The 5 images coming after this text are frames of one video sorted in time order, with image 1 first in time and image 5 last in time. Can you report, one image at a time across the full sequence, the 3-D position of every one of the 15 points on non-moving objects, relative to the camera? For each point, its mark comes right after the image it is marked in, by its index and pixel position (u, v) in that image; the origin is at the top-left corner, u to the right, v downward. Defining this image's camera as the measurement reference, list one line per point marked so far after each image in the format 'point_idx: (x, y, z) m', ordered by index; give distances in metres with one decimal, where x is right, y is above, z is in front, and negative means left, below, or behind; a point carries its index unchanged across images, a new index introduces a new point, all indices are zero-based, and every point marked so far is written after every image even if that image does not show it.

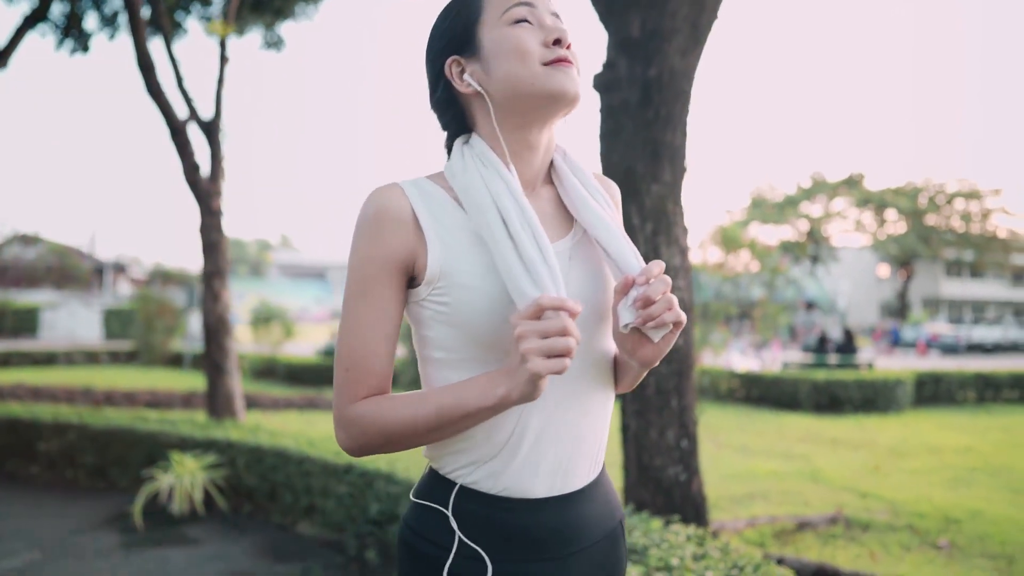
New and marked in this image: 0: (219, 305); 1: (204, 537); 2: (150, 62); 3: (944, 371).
0: (-3.1, -0.2, +8.1) m
1: (-2.2, -1.8, +5.5) m
2: (-3.6, +2.2, +7.7) m
3: (+7.3, -1.4, +13.0) m
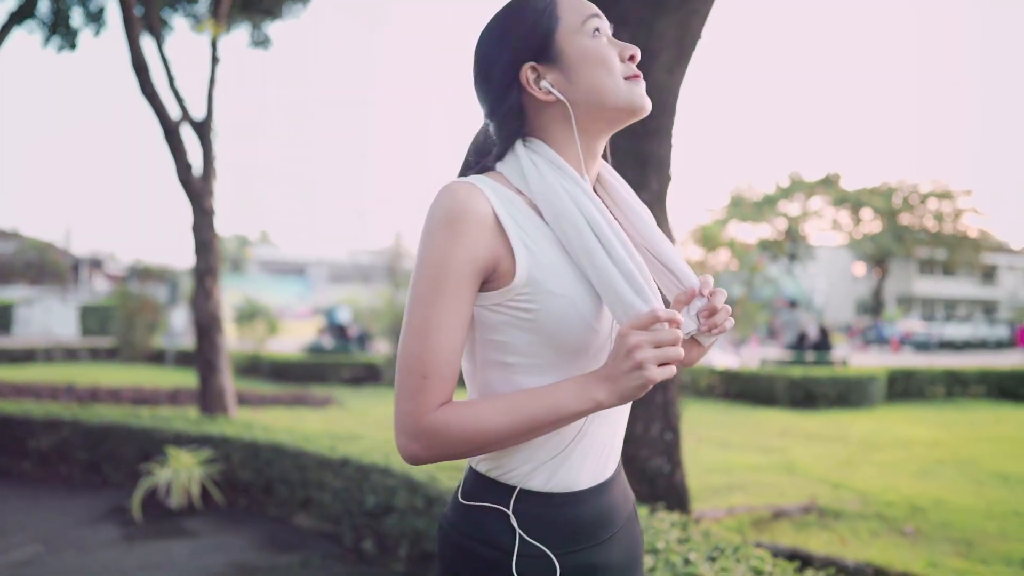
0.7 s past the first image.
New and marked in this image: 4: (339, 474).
0: (-3.2, -0.2, +8.2) m
1: (-2.3, -1.8, +5.7) m
2: (-3.7, +2.2, +7.8) m
3: (+7.0, -1.4, +13.4) m
4: (-1.3, -1.3, +5.6) m
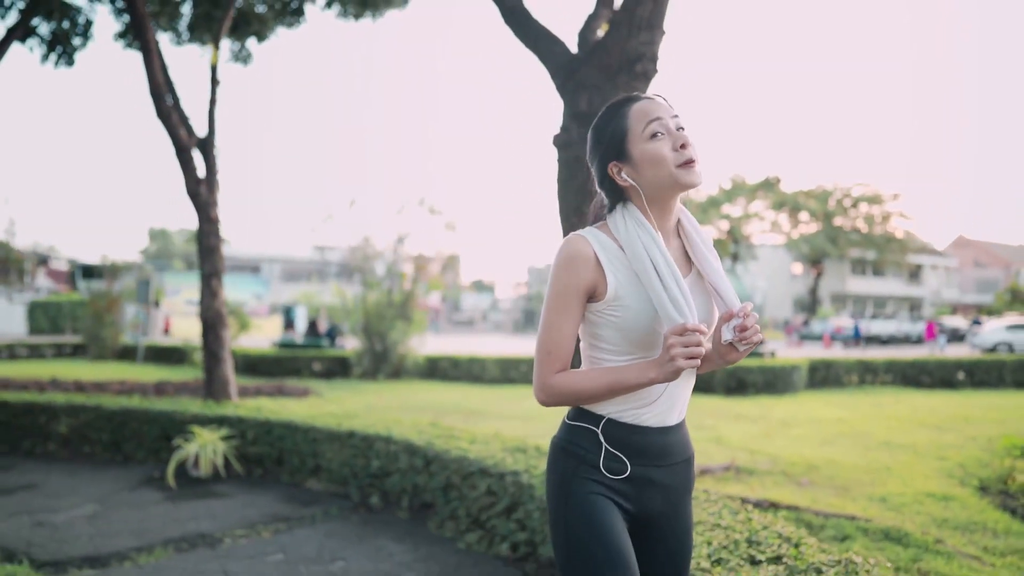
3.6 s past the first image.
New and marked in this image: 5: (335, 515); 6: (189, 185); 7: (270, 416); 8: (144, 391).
0: (-3.6, -0.2, +9.3) m
1: (-2.5, -1.8, +6.7) m
2: (-4.0, +2.2, +8.8) m
3: (+6.3, -1.4, +15.1) m
4: (-1.4, -1.4, +6.7) m
5: (-1.4, -1.8, +6.0) m
6: (-3.8, +1.2, +8.9) m
7: (-2.4, -1.3, +7.6) m
8: (-5.9, -1.7, +12.3) m
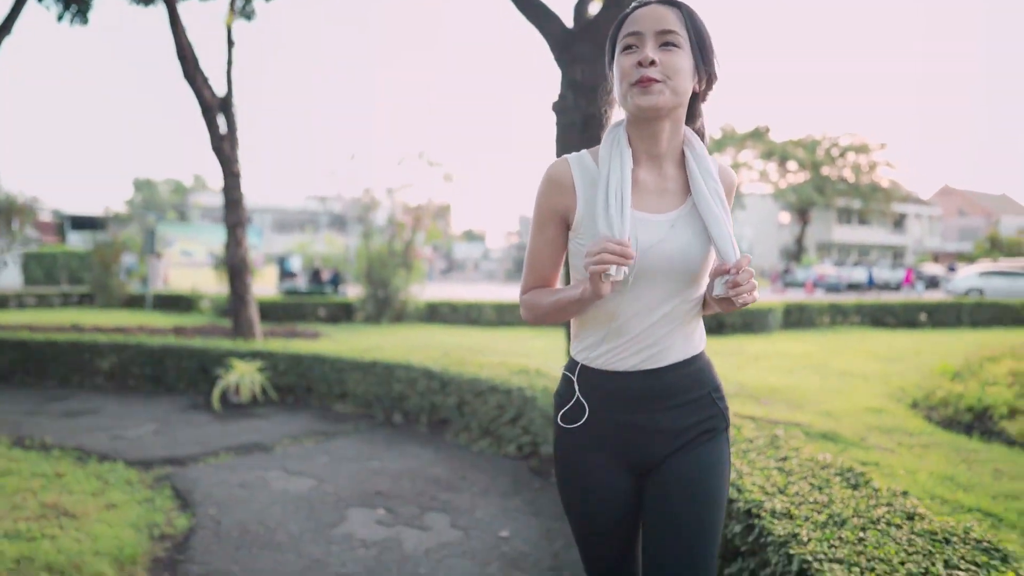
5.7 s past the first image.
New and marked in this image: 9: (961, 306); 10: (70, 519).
0: (-3.6, +0.5, +10.1) m
1: (-2.5, -1.3, +7.8) m
2: (-4.0, +2.9, +9.5) m
3: (+6.2, -0.3, +16.2) m
4: (-1.4, -0.8, +7.7) m
5: (-1.4, -1.3, +7.1) m
6: (-3.8, +1.8, +9.7) m
7: (-2.4, -0.7, +8.6) m
8: (-5.9, -0.8, +13.3) m
9: (+9.5, -0.4, +16.3) m
10: (-2.6, -1.3, +4.5) m
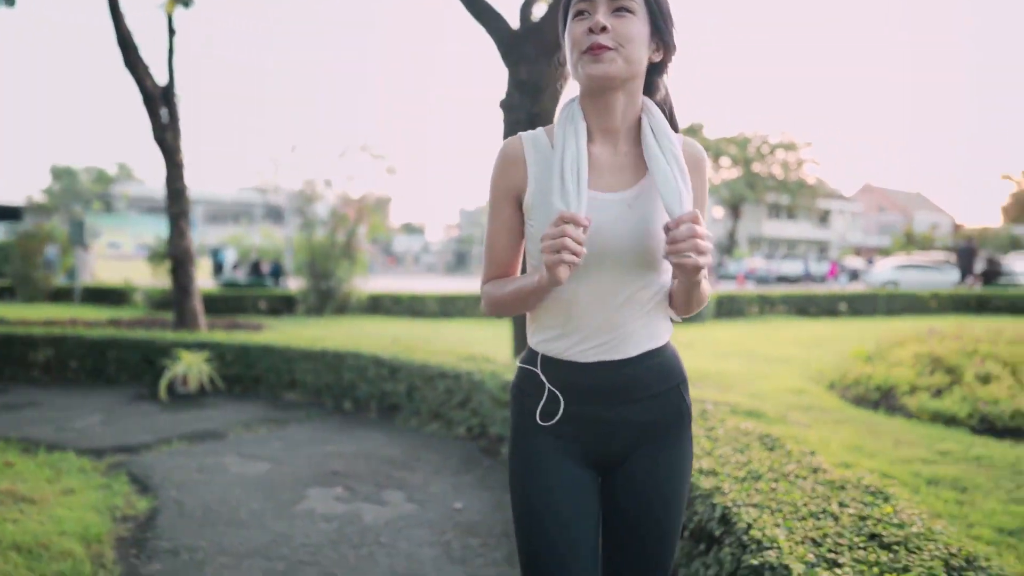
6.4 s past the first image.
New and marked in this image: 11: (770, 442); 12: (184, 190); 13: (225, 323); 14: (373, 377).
0: (-4.3, +0.6, +10.1) m
1: (-3.0, -1.2, +7.9) m
2: (-4.7, +3.0, +9.4) m
3: (+5.0, -0.1, +16.9) m
4: (-2.0, -0.8, +7.9) m
5: (-1.9, -1.2, +7.3) m
6: (-4.5, +2.0, +9.7) m
7: (-3.0, -0.6, +8.7) m
8: (-6.9, -0.7, +13.1) m
9: (+8.3, -0.2, +17.3) m
10: (-2.9, -1.3, +4.6) m
11: (+1.2, -0.7, +3.5) m
12: (-4.3, +1.3, +10.1) m
13: (-5.4, -0.6, +14.4) m
14: (-1.3, -0.9, +7.3) m
